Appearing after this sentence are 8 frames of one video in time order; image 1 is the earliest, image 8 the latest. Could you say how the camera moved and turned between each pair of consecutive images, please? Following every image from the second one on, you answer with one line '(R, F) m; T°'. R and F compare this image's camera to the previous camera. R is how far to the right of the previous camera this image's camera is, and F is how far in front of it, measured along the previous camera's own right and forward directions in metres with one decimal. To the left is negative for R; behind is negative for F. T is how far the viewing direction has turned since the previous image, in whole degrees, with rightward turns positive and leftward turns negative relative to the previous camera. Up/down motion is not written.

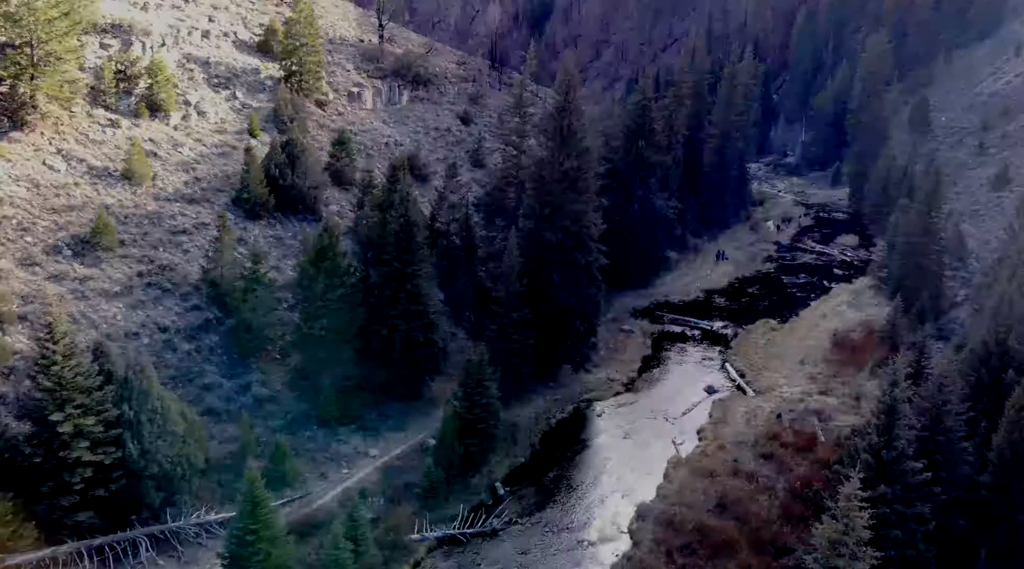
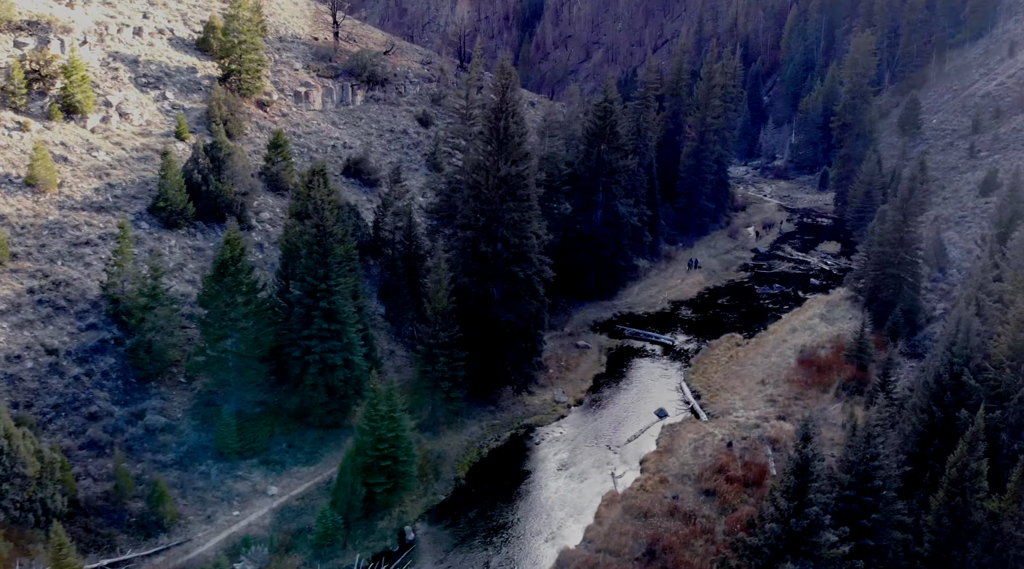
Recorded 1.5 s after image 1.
(+3.4, +4.0) m; 0°
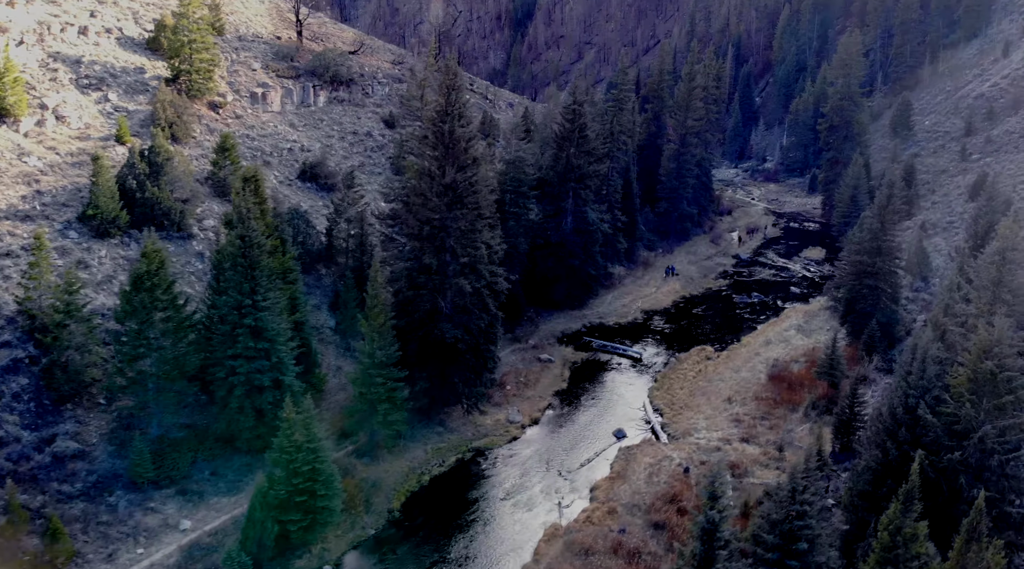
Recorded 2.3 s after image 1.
(+2.5, +2.8) m; 0°
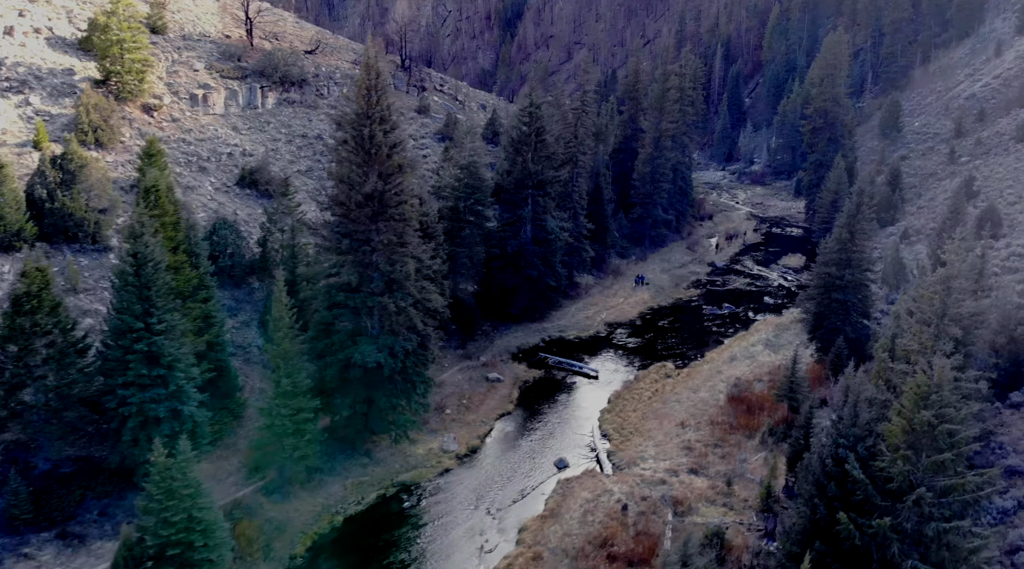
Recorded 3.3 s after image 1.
(+3.0, +3.4) m; 0°
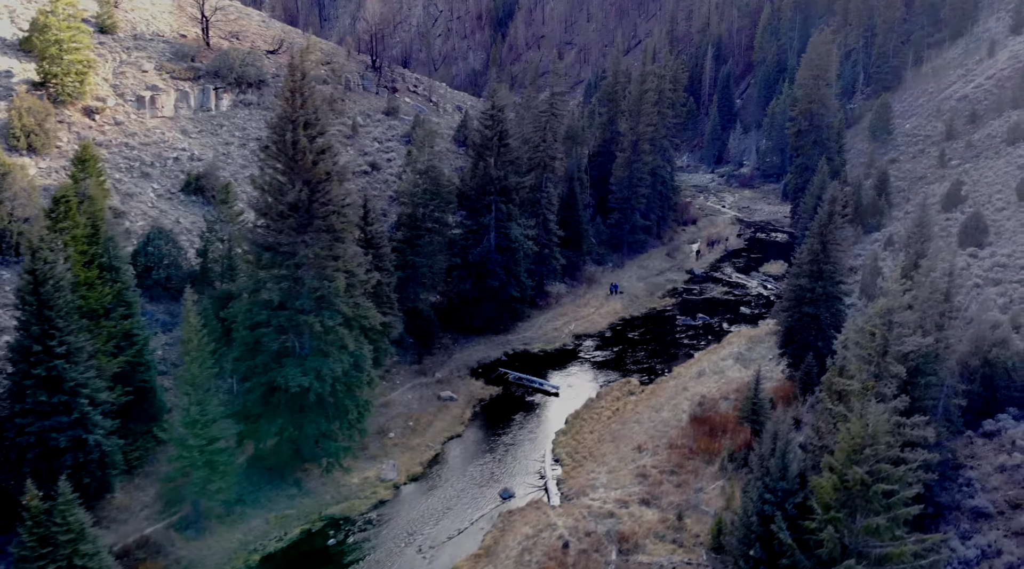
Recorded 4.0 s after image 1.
(+2.4, +2.8) m; 0°
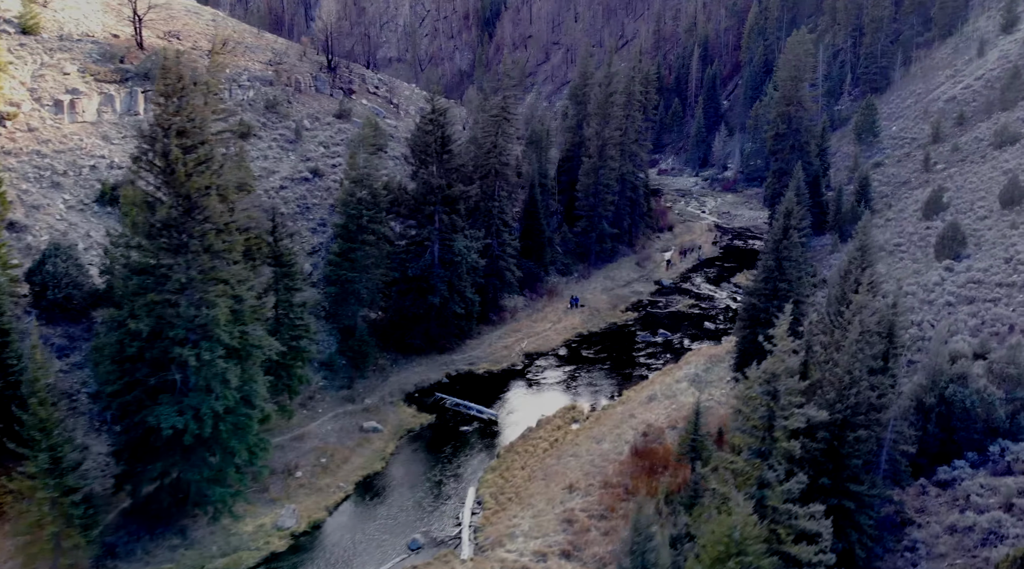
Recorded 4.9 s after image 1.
(+3.3, +3.8) m; 0°
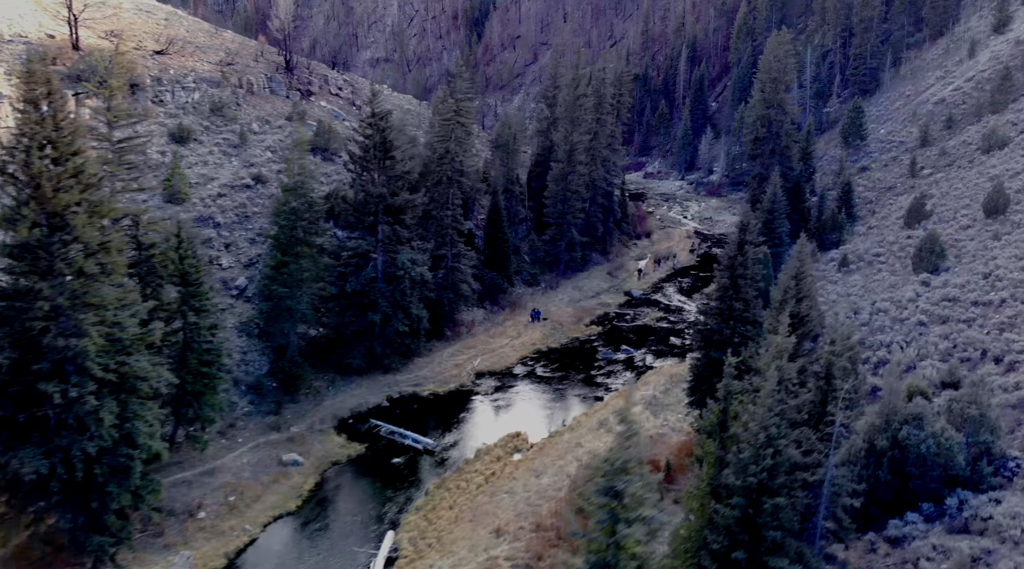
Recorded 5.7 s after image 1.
(+2.8, +3.4) m; 0°
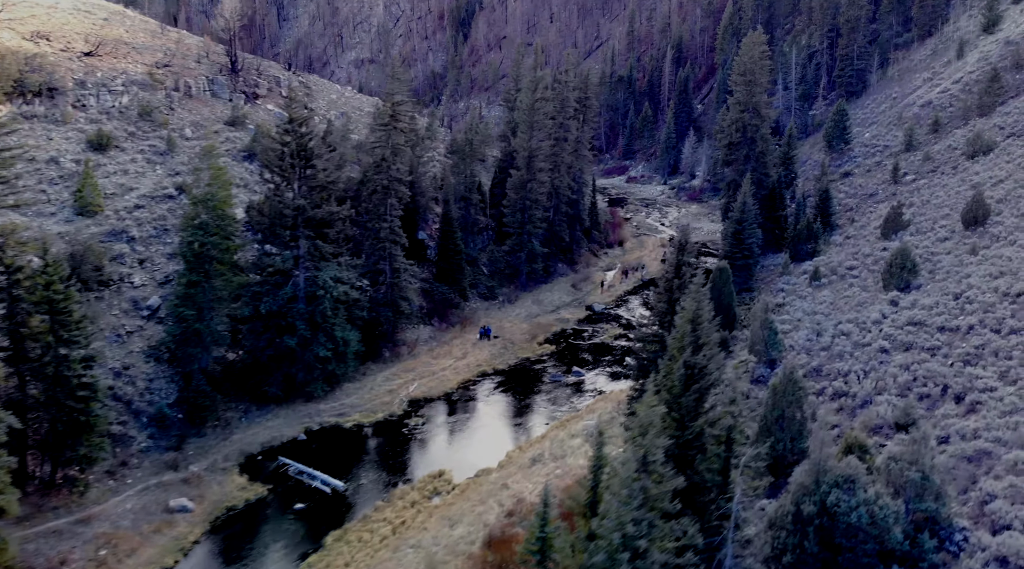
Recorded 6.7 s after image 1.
(+3.3, +3.9) m; 0°
